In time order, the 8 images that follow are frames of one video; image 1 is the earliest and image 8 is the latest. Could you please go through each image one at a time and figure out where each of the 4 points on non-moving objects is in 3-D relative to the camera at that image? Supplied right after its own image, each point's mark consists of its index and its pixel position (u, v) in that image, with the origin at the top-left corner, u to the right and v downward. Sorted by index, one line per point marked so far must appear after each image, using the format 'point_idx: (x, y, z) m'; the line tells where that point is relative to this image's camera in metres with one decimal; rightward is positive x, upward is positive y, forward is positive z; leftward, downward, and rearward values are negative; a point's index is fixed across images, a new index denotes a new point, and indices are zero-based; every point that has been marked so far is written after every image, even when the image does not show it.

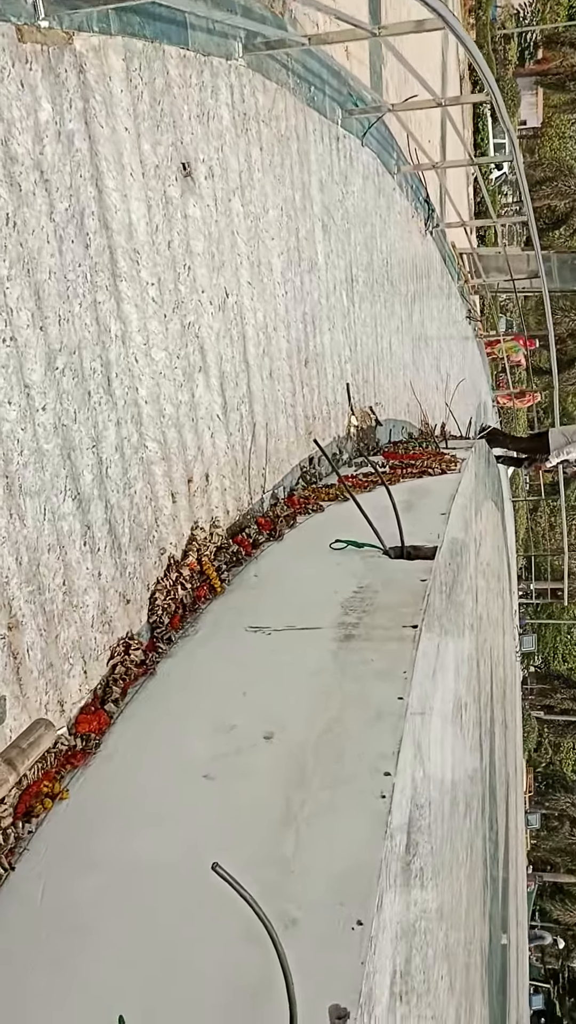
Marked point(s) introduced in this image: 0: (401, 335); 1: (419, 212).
0: (+0.9, +1.4, +7.4) m
1: (+1.2, +2.6, +8.2) m
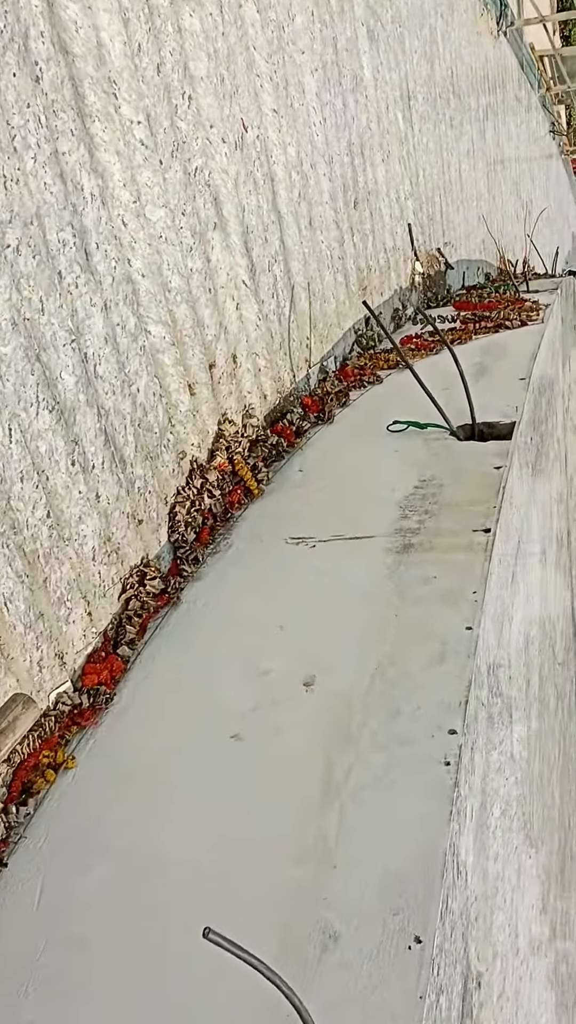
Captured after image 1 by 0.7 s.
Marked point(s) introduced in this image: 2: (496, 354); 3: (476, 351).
0: (+1.3, +2.4, +6.5) m
1: (+1.5, +3.8, +7.0) m
2: (+0.9, +0.7, +4.0) m
3: (+0.8, +0.7, +4.1) m
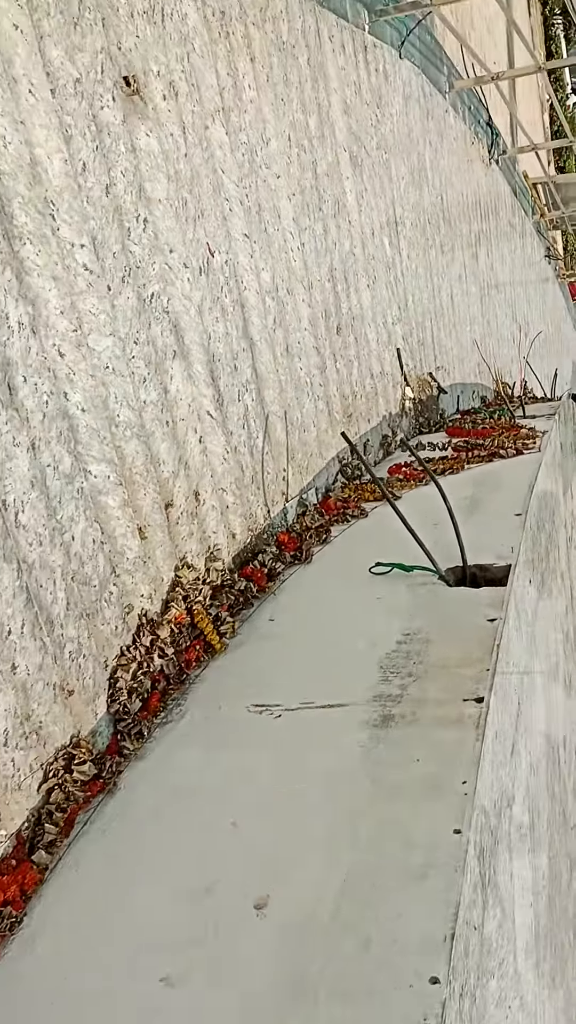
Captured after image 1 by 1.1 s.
0: (+1.2, +1.6, +6.4) m
1: (+1.5, +2.8, +7.1) m
2: (+0.8, +0.1, +3.7) m
3: (+0.8, +0.1, +3.8) m
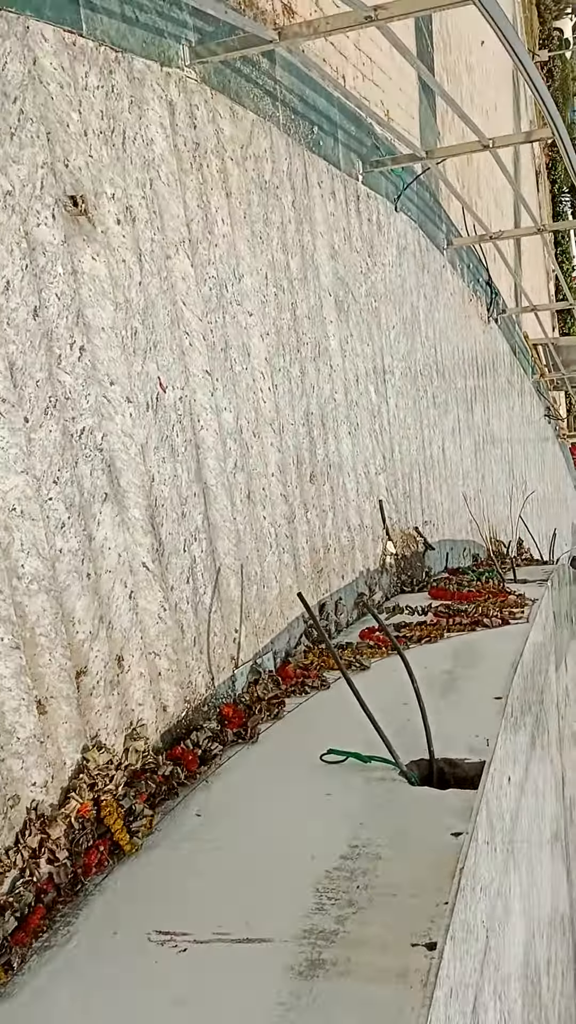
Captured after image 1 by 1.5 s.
0: (+1.1, +0.5, +6.1) m
1: (+1.4, +1.6, +7.0) m
2: (+0.6, -0.5, +3.3) m
3: (+0.6, -0.5, +3.4) m
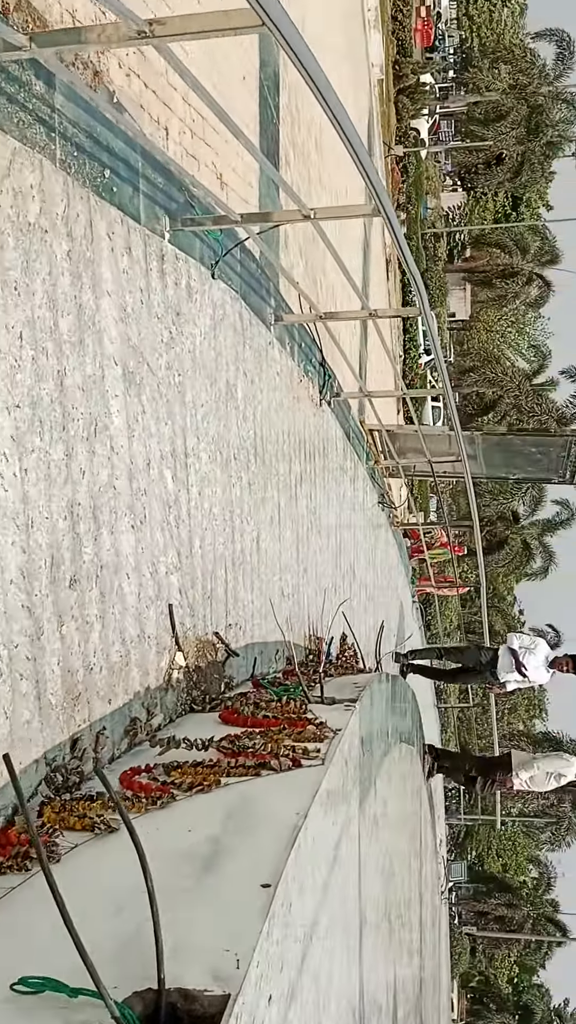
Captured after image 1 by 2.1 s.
0: (-0.1, -0.1, +5.6) m
1: (+0.2, +1.0, +6.6) m
2: (-0.1, -0.9, +2.7) m
3: (-0.2, -0.9, +2.8) m
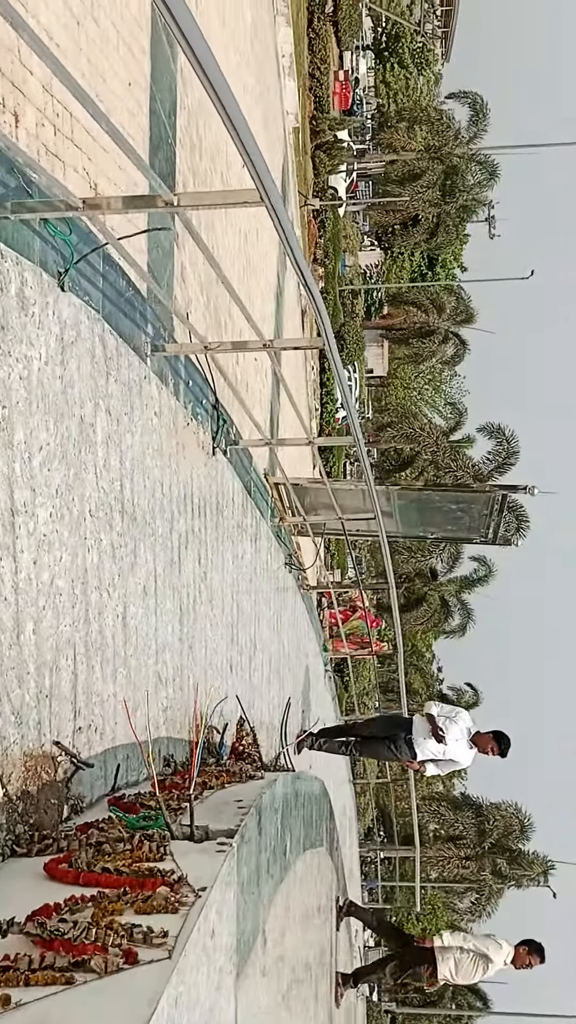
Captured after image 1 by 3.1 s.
0: (-0.7, -0.4, +4.7) m
1: (-0.5, +0.6, +5.8) m
2: (-0.5, -1.1, +1.7) m
3: (-0.6, -1.1, +1.8) m
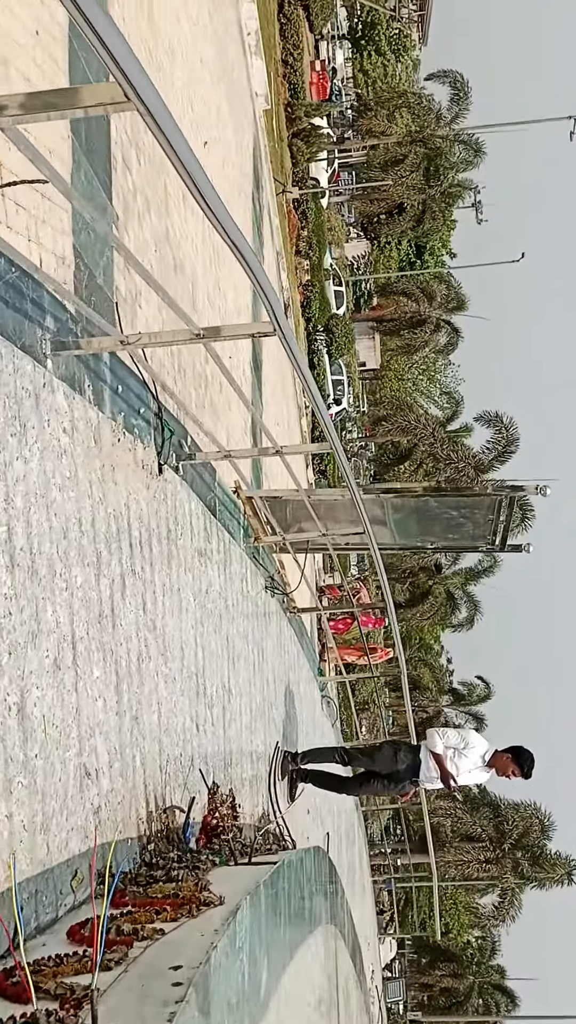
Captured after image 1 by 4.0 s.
0: (-0.8, -0.6, +3.6) m
1: (-0.7, +0.4, +4.7) m
2: (-0.6, -1.2, +0.7) m
3: (-0.7, -1.2, +0.8) m
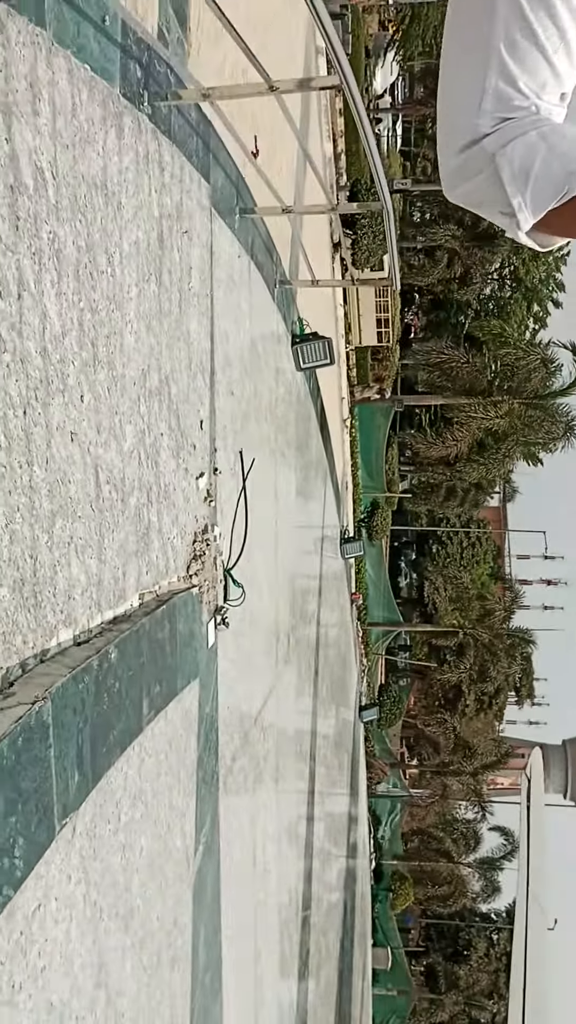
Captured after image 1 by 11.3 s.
0: (-0.8, +0.5, +3.2) m
1: (-0.7, +1.8, +3.9) m
2: (-0.7, -1.0, +0.5) m
3: (-0.8, -0.9, +0.6) m
